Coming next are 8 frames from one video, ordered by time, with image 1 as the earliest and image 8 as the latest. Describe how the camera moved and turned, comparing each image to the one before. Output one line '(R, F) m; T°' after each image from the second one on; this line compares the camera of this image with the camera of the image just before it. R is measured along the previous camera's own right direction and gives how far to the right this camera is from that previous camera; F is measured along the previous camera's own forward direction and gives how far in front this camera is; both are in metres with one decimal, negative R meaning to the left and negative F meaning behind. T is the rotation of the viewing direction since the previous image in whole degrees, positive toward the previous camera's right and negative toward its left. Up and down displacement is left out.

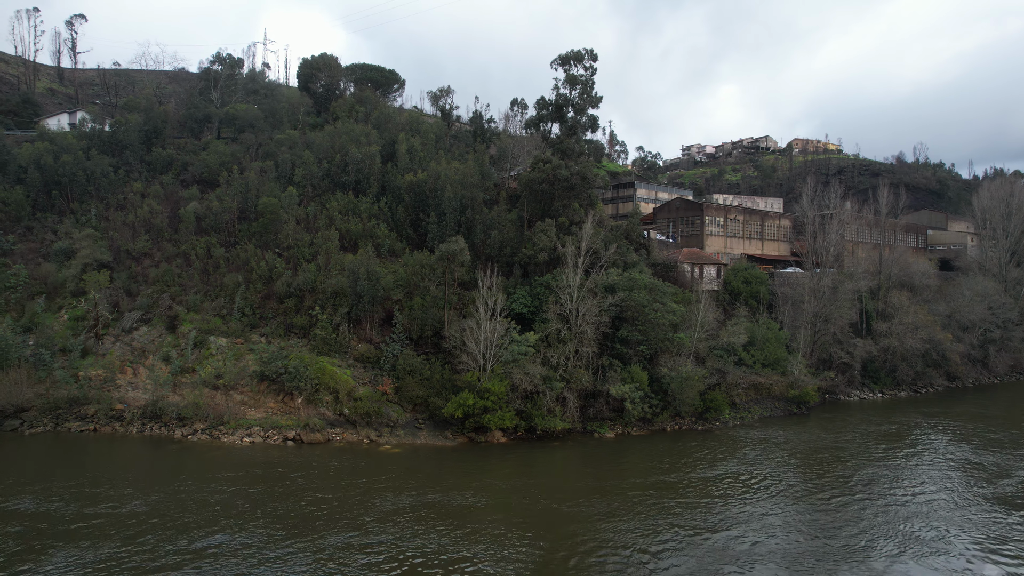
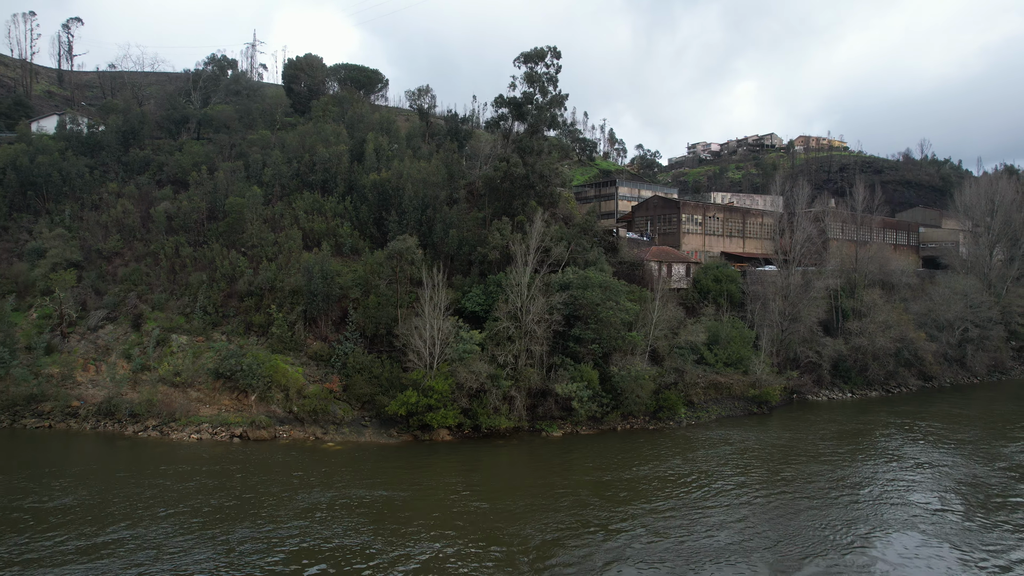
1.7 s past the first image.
(+2.5, 0.0) m; -1°
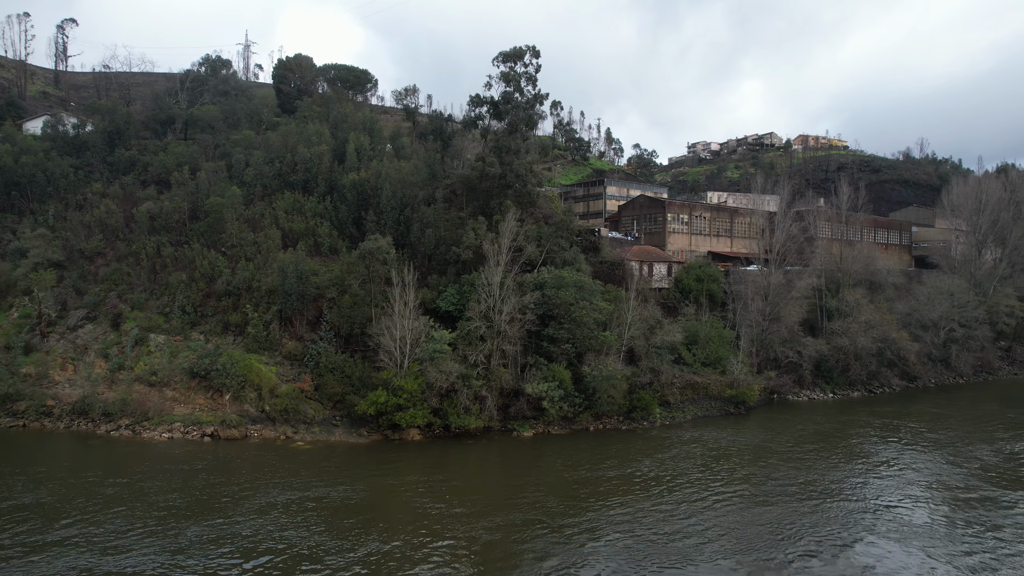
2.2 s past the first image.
(+1.2, 0.0) m; 0°
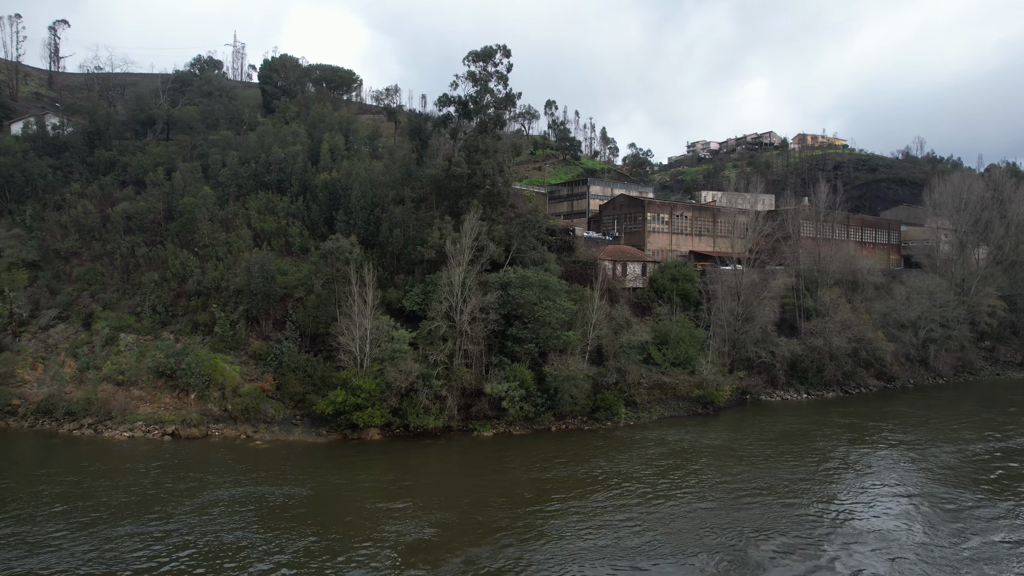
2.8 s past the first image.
(+1.7, 0.0) m; -1°
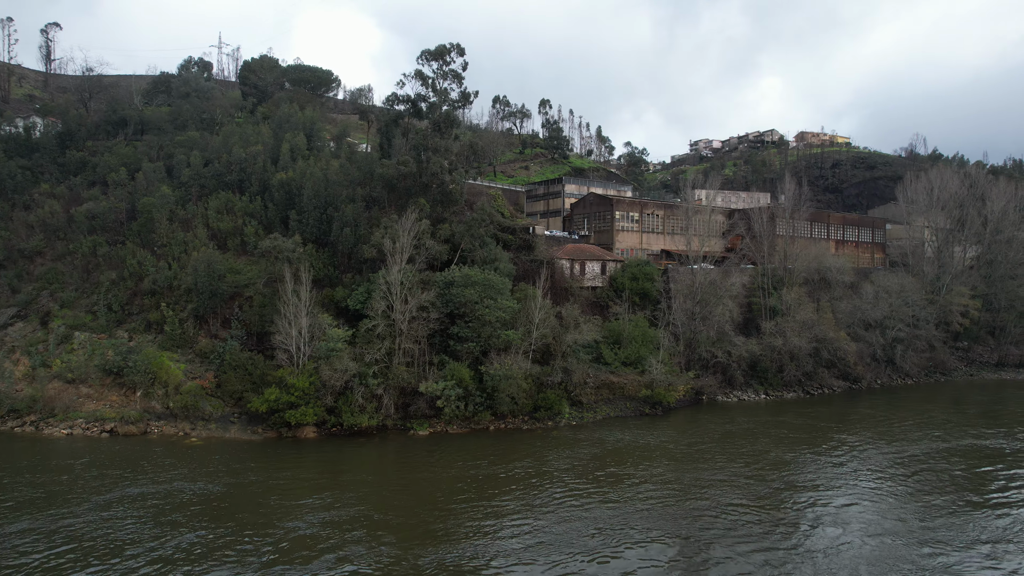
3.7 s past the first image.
(+2.9, +0.1) m; -1°
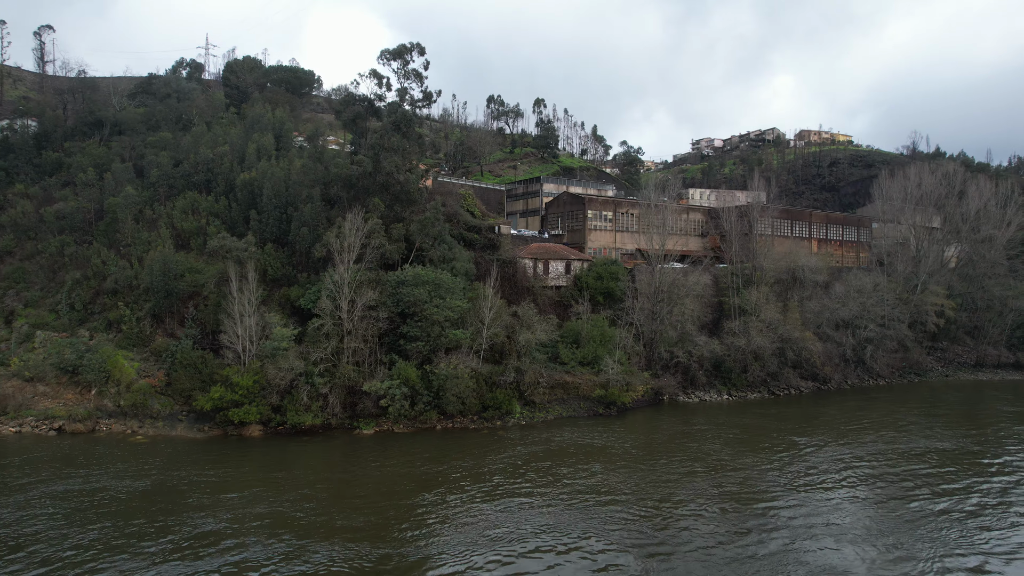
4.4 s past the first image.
(+2.4, +0.1) m; -1°
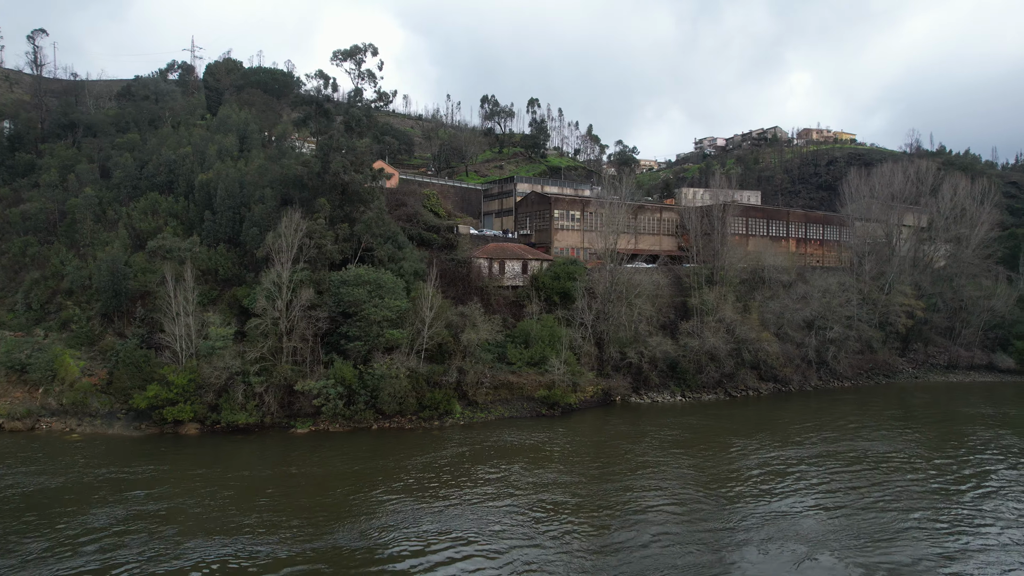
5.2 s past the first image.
(+3.0, +0.1) m; -1°
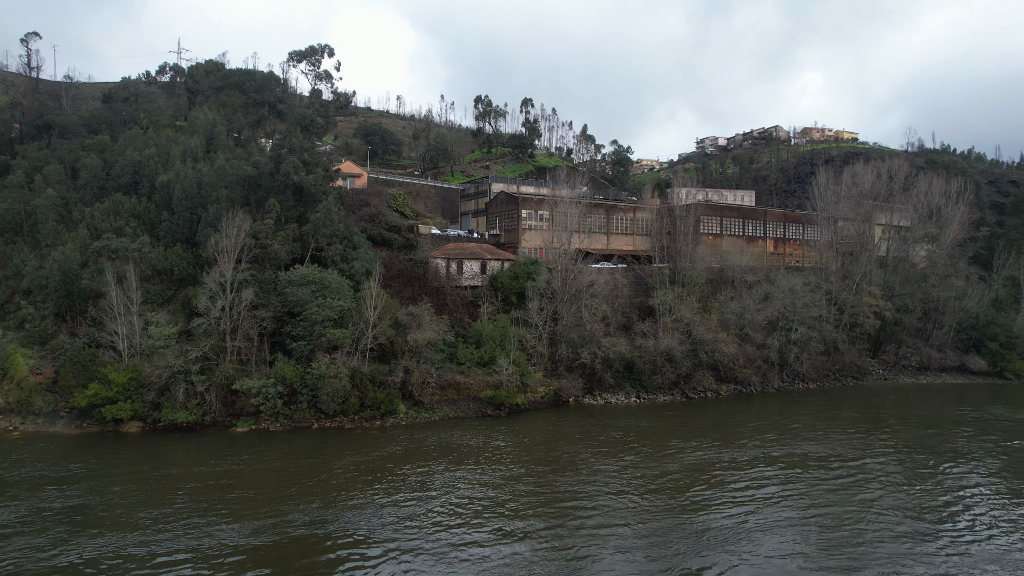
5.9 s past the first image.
(+2.7, +0.1) m; -1°
